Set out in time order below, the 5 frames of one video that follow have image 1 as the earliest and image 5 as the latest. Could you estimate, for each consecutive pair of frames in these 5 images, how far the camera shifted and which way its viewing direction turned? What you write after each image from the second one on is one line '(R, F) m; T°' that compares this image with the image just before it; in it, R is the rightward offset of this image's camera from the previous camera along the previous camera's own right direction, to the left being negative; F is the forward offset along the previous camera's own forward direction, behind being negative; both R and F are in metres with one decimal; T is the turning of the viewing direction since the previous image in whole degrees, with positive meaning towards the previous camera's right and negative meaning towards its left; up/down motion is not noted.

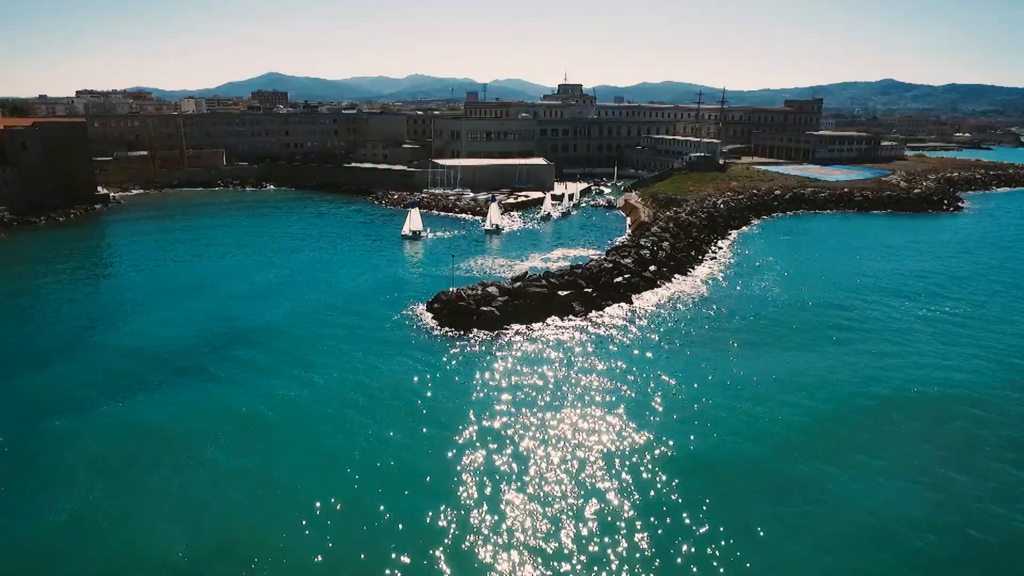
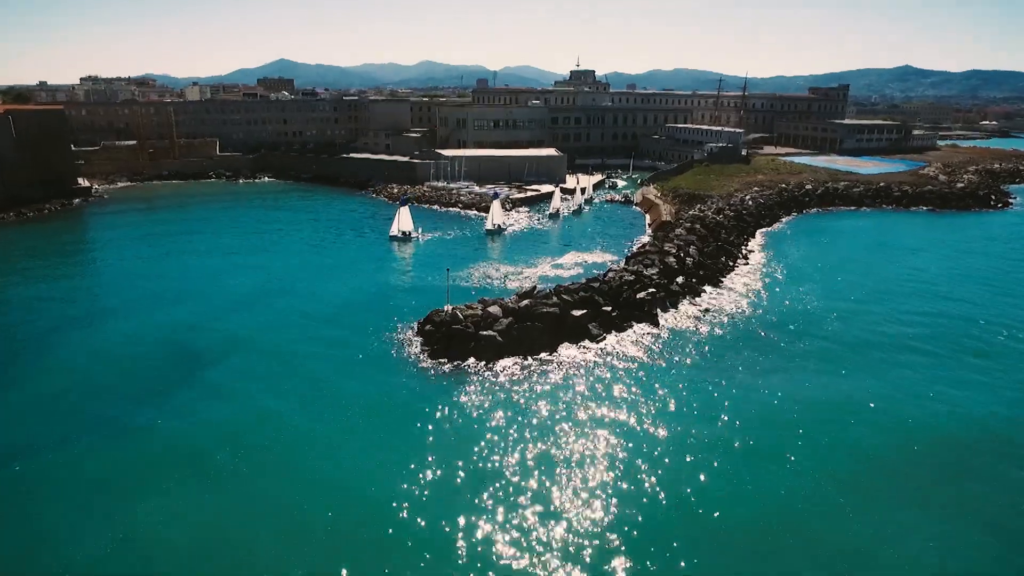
(+0.1, +4.0) m; -1°
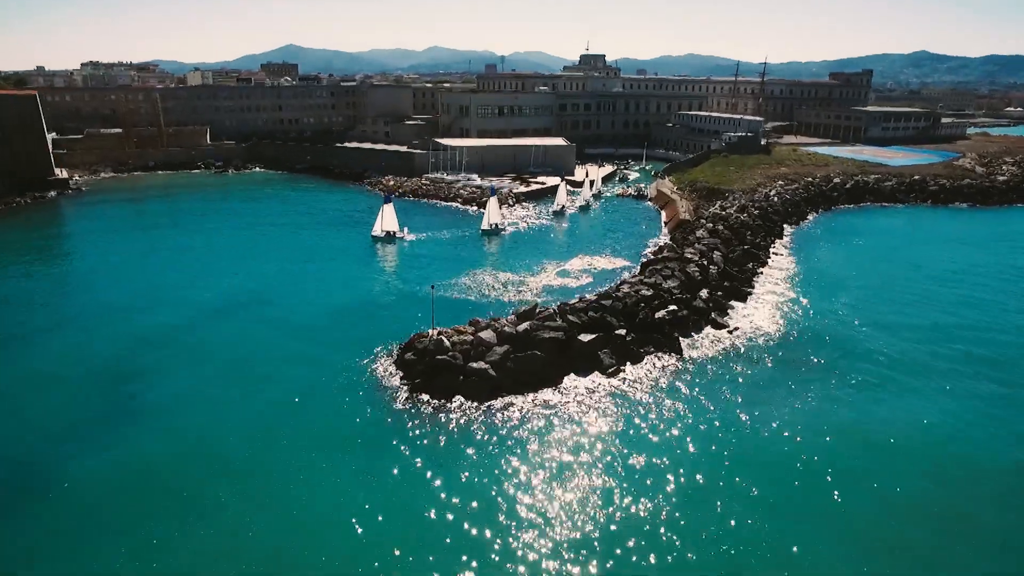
(+0.3, +3.5) m; -1°
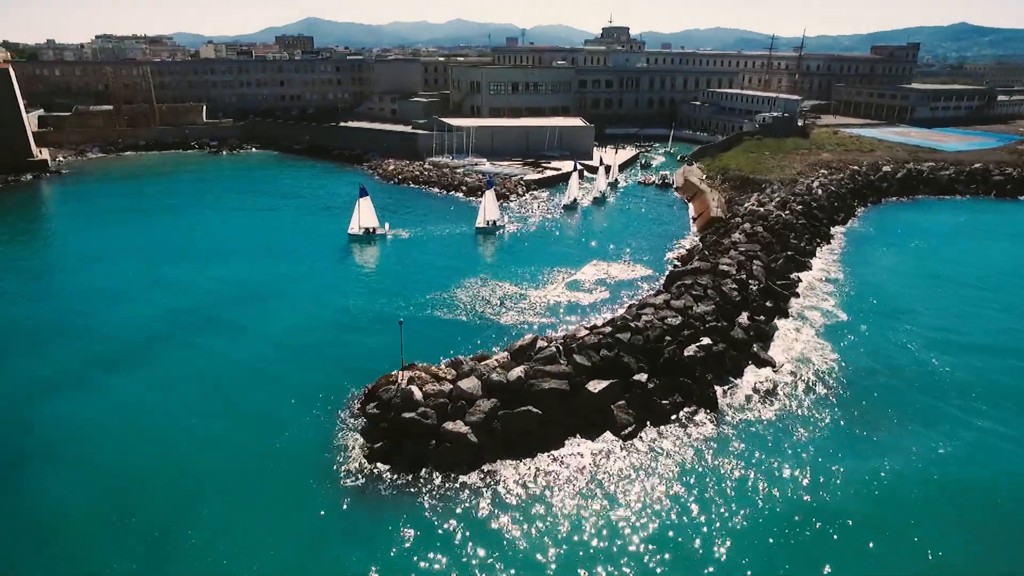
(+0.7, +4.2) m; -2°
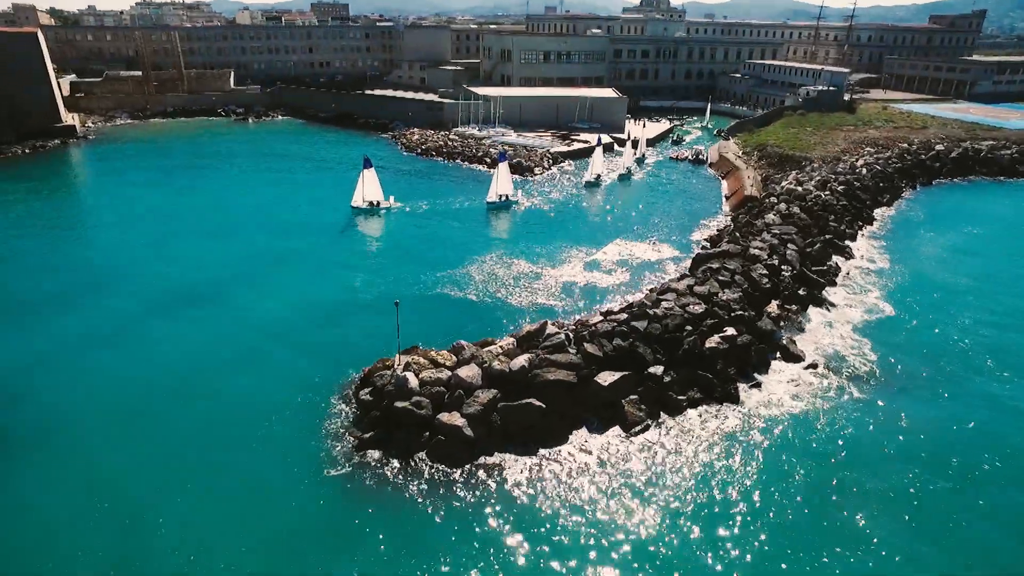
(+0.6, +1.2) m; -3°
